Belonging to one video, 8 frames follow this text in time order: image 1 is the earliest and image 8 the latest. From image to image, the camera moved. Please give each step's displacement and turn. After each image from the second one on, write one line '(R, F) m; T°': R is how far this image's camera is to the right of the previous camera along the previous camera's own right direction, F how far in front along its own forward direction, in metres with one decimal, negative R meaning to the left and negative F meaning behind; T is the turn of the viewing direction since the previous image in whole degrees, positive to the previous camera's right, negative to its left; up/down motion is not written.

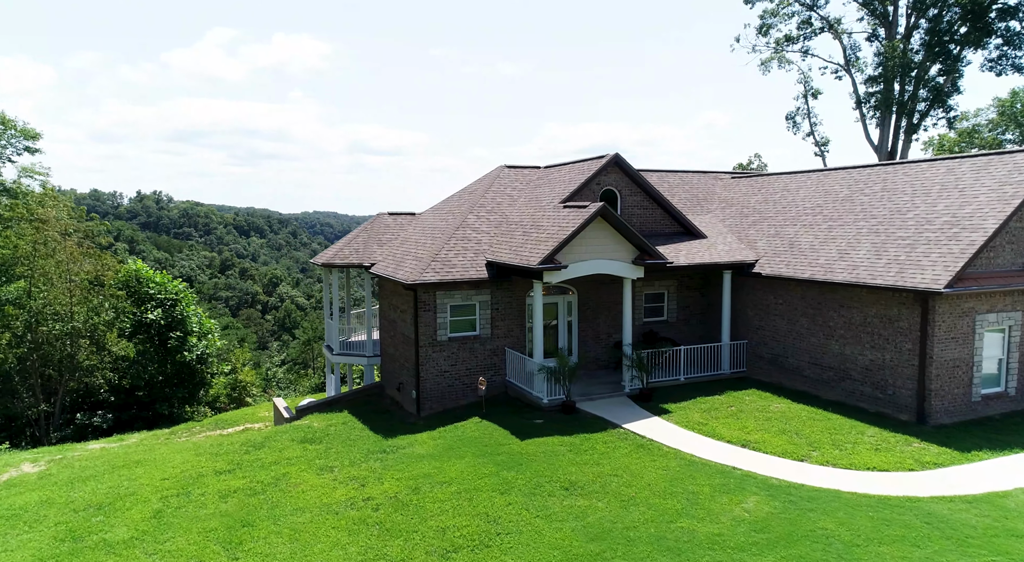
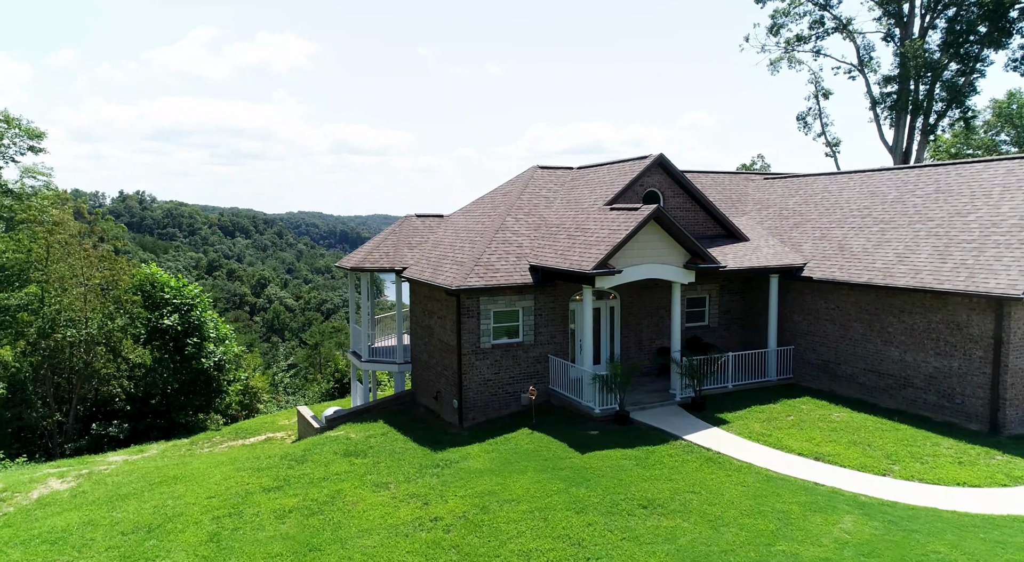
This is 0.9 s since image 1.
(-1.5, +0.7) m; +1°
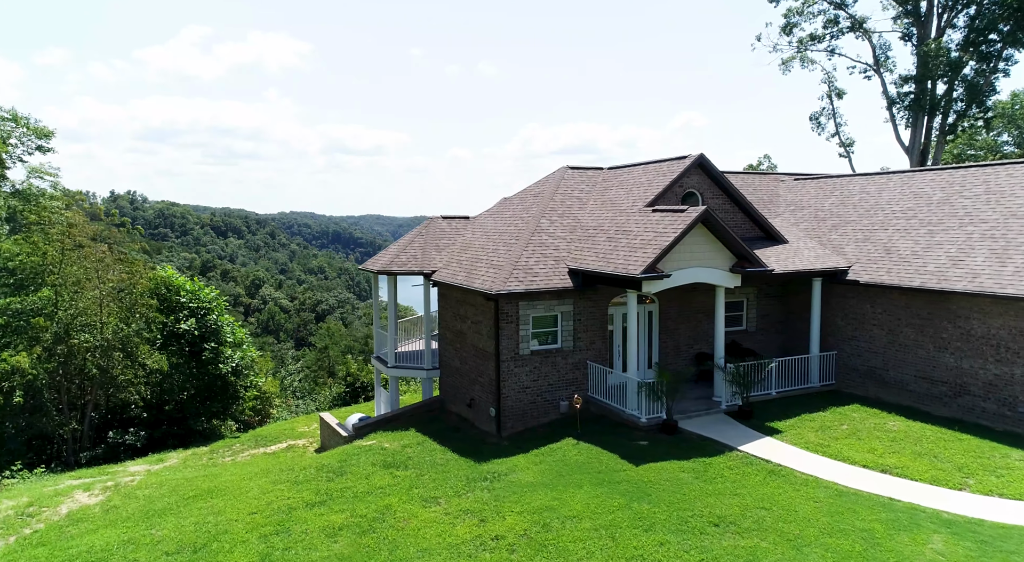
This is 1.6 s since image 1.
(-1.1, +0.6) m; 0°
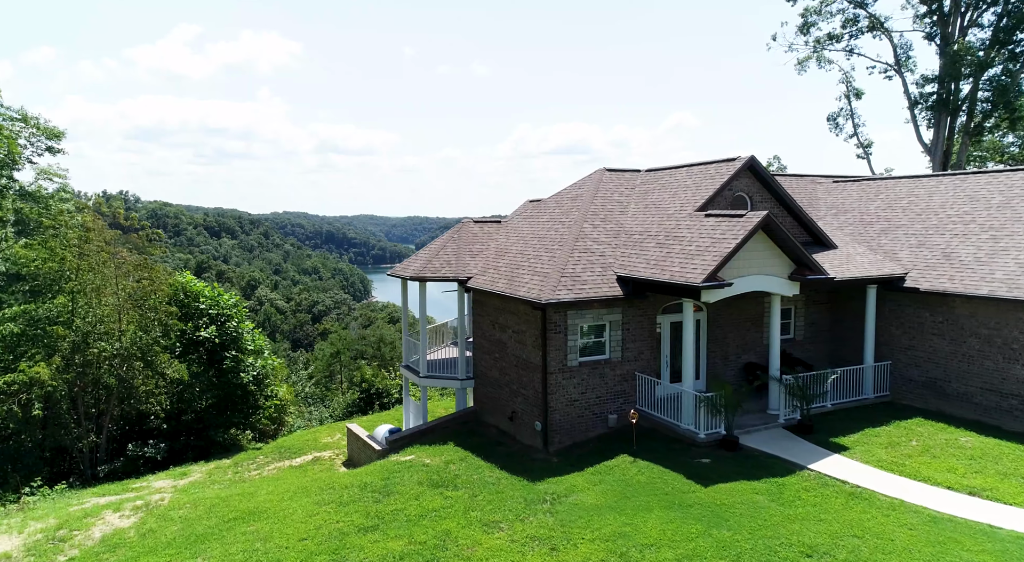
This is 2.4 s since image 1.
(-1.2, +0.8) m; 0°
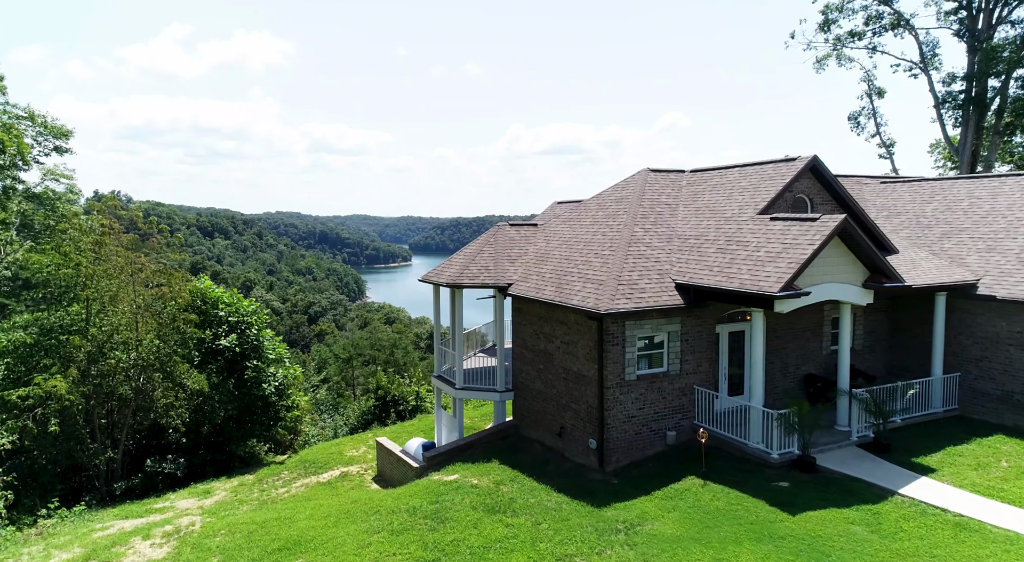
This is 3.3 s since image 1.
(-1.3, +1.1) m; 0°
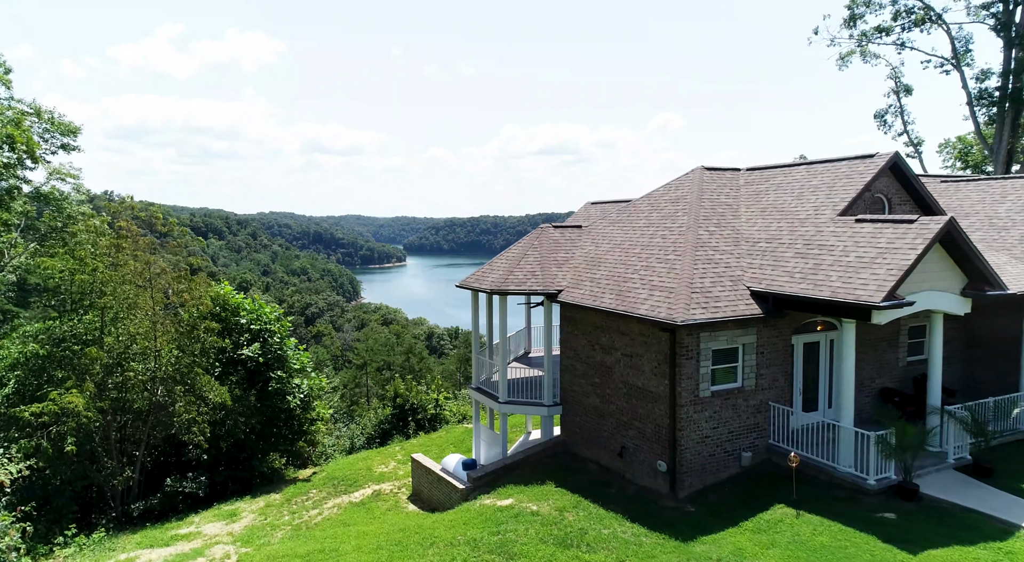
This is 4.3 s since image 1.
(-1.4, +1.4) m; 0°
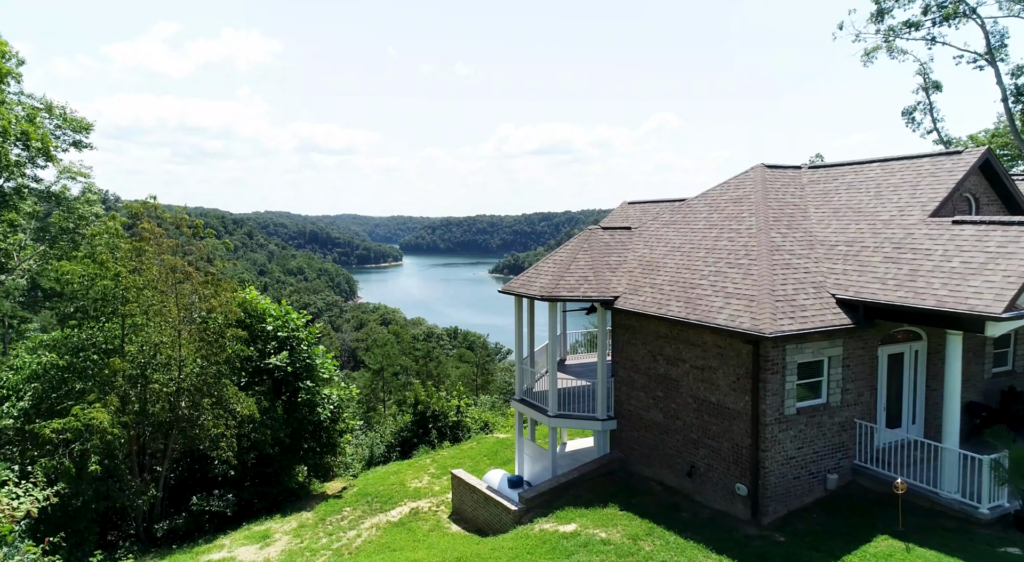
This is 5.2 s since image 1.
(-1.3, +1.2) m; 0°
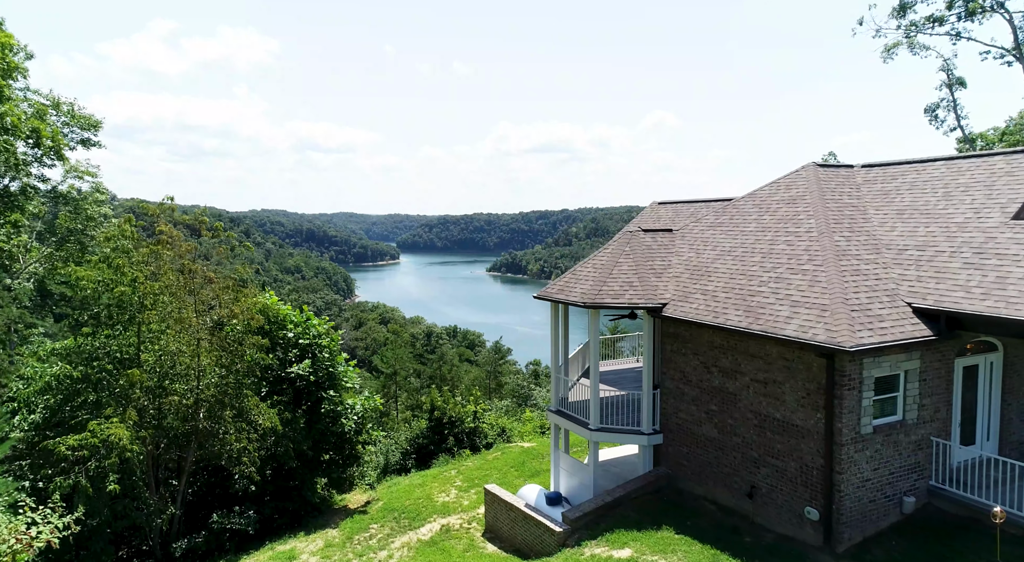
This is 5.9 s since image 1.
(-1.0, +1.0) m; 0°
